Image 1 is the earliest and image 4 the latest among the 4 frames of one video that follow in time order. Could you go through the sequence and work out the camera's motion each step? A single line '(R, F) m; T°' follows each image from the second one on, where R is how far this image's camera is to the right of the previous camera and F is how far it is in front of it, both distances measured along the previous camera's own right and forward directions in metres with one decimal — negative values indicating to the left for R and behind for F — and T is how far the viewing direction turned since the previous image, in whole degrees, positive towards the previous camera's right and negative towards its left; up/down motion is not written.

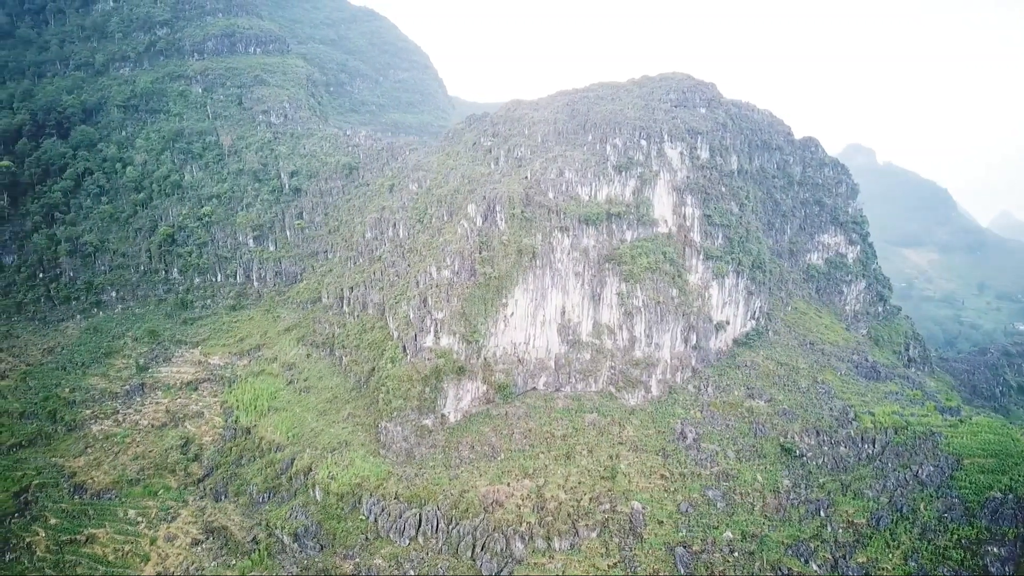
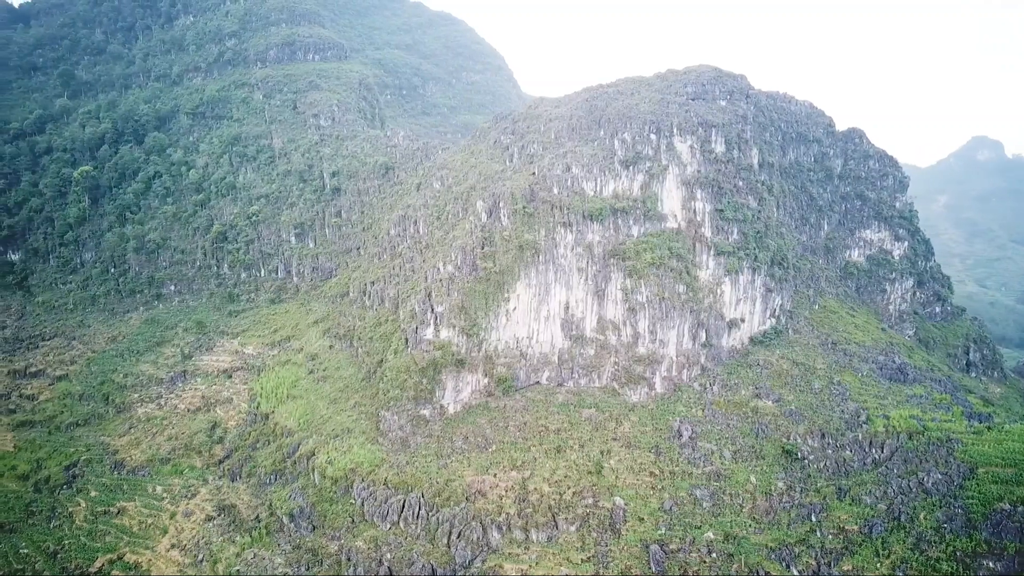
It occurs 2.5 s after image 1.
(+5.2, 0.0) m; -7°
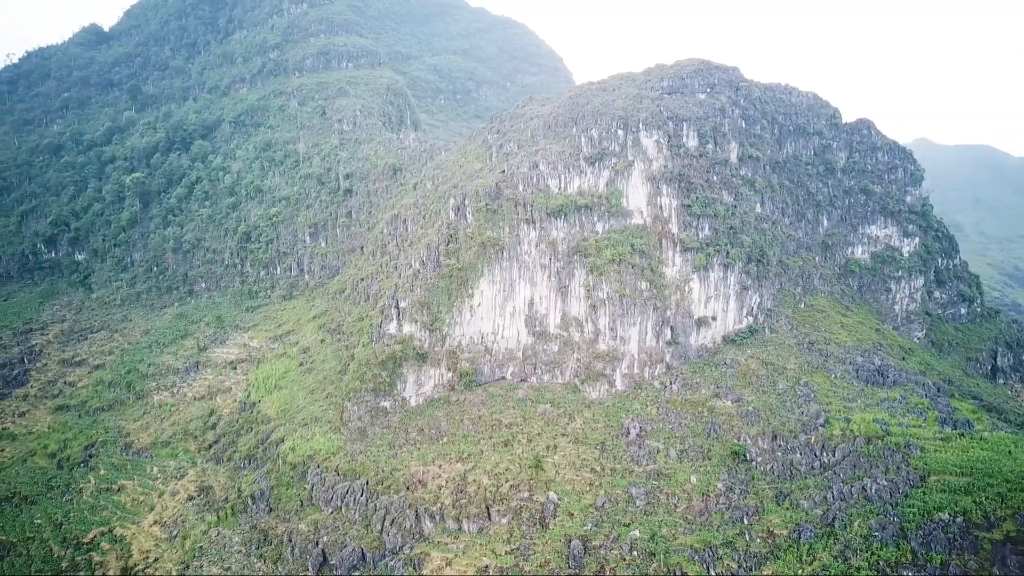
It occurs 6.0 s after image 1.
(+7.5, -0.1) m; -7°
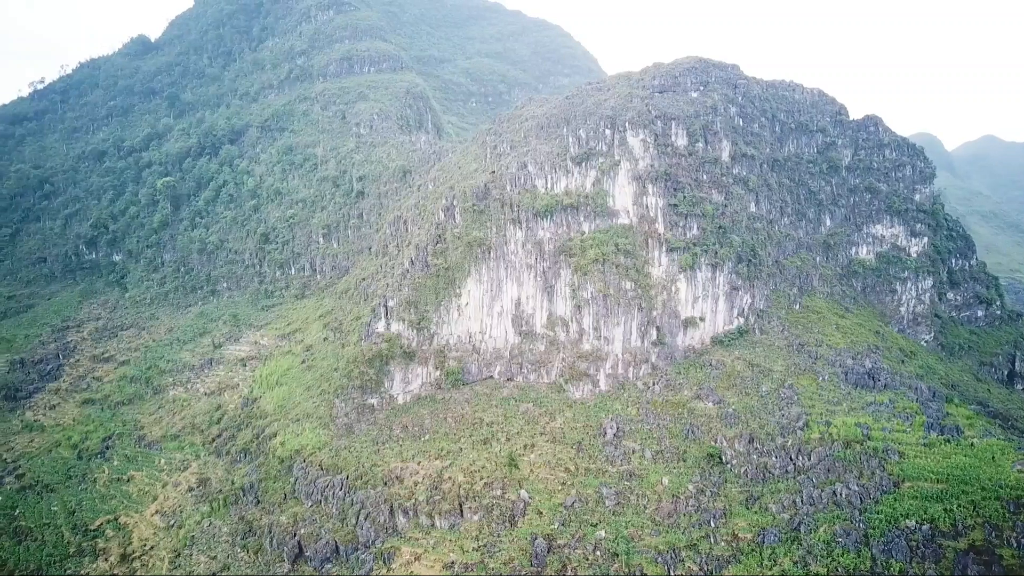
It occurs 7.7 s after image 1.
(+3.8, -0.3) m; -4°
